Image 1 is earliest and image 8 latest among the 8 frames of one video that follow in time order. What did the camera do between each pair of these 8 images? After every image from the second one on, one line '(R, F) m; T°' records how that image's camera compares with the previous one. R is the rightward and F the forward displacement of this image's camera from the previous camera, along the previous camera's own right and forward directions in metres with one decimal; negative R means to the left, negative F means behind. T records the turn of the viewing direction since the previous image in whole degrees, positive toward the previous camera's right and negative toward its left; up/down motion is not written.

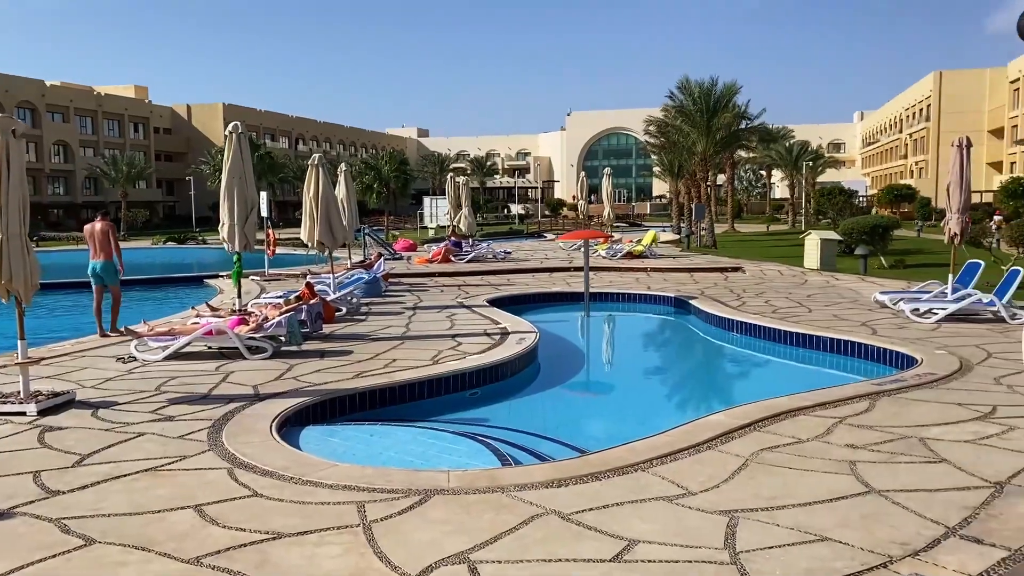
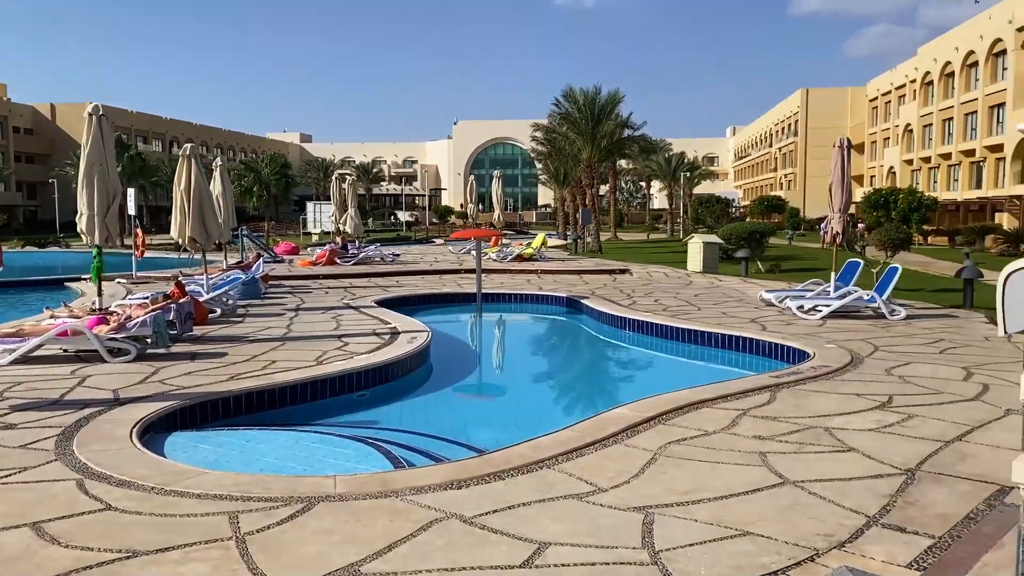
(-0.1, +0.5) m; +7°
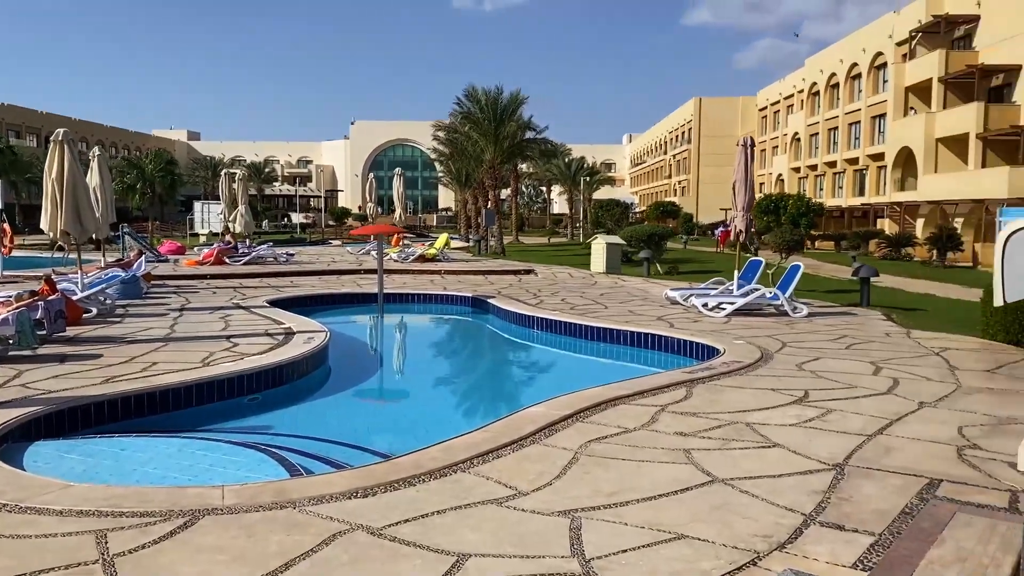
(-0.1, +0.4) m; +6°
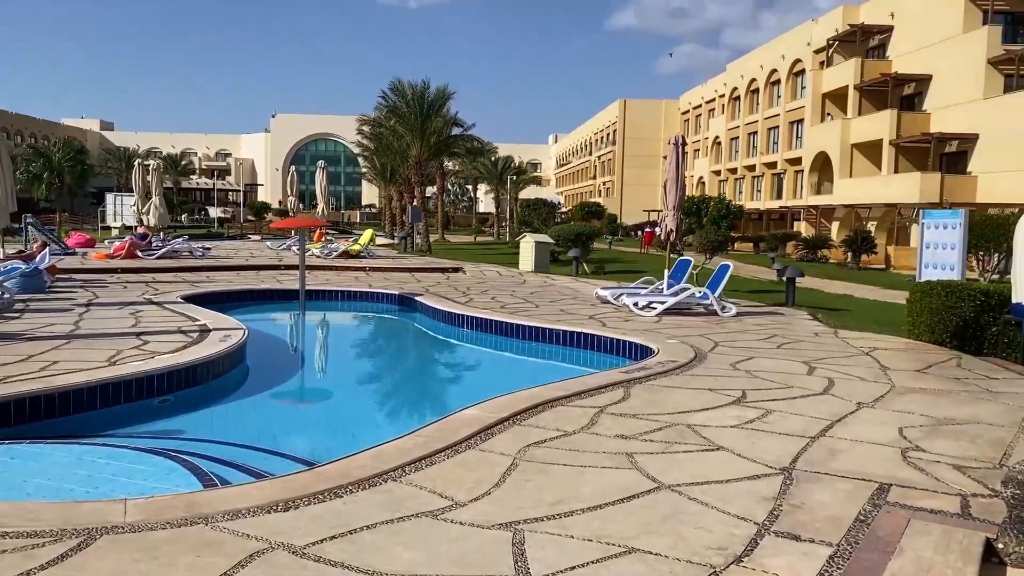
(-0.1, +0.3) m; +5°
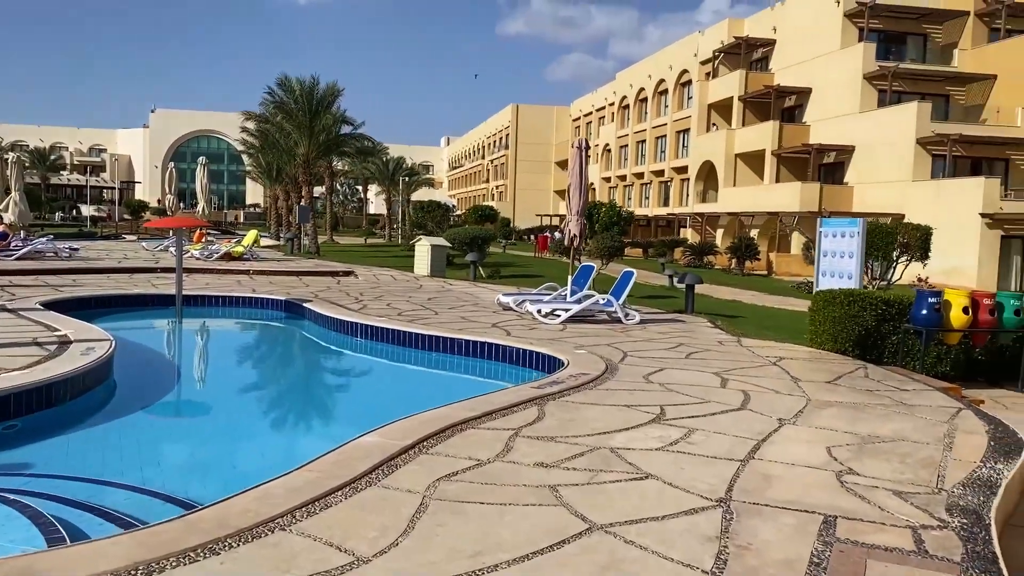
(-0.1, +0.6) m; +7°
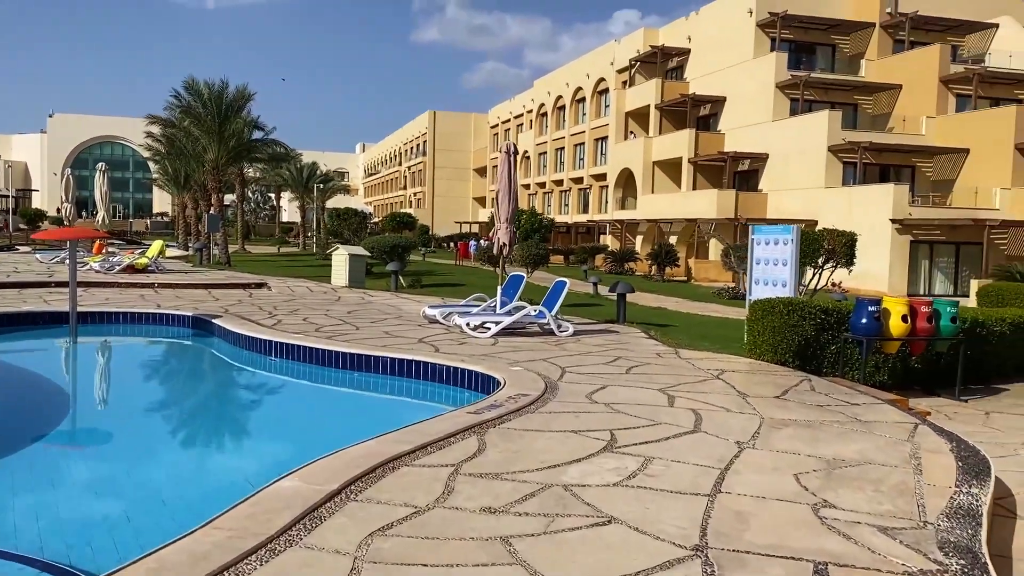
(-0.1, +0.6) m; +5°
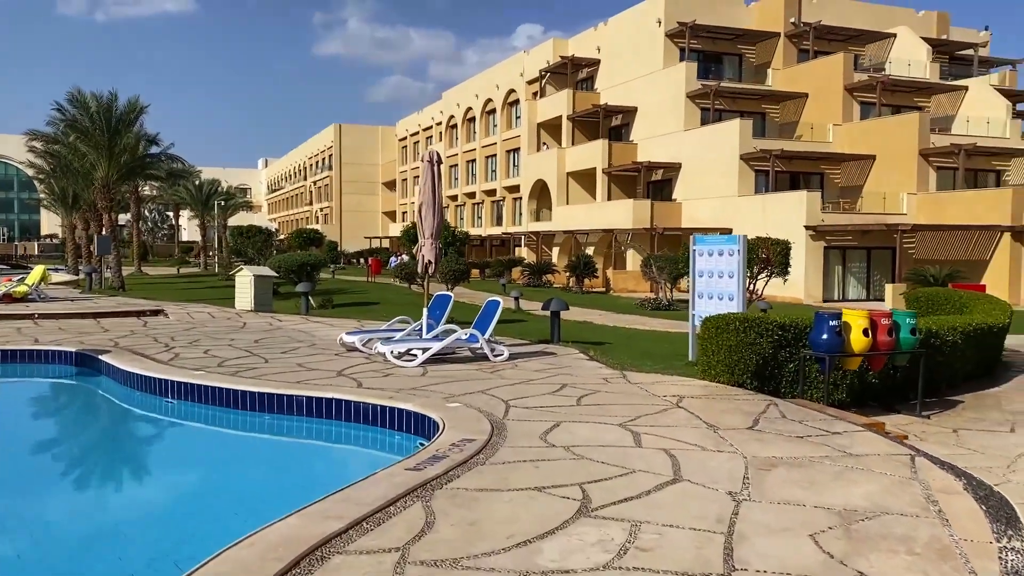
(-0.2, +1.0) m; +6°
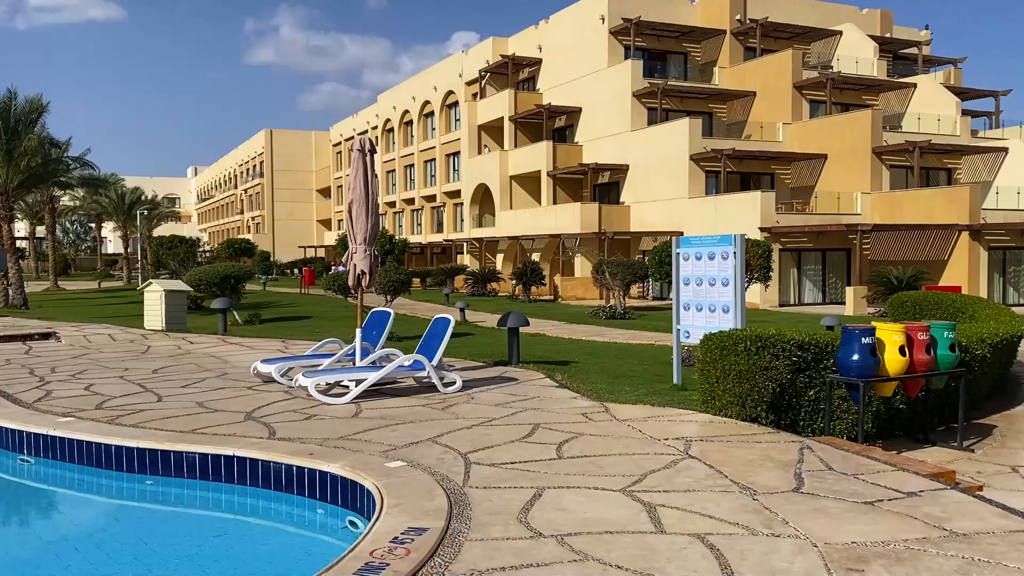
(-0.1, +1.9) m; +4°
